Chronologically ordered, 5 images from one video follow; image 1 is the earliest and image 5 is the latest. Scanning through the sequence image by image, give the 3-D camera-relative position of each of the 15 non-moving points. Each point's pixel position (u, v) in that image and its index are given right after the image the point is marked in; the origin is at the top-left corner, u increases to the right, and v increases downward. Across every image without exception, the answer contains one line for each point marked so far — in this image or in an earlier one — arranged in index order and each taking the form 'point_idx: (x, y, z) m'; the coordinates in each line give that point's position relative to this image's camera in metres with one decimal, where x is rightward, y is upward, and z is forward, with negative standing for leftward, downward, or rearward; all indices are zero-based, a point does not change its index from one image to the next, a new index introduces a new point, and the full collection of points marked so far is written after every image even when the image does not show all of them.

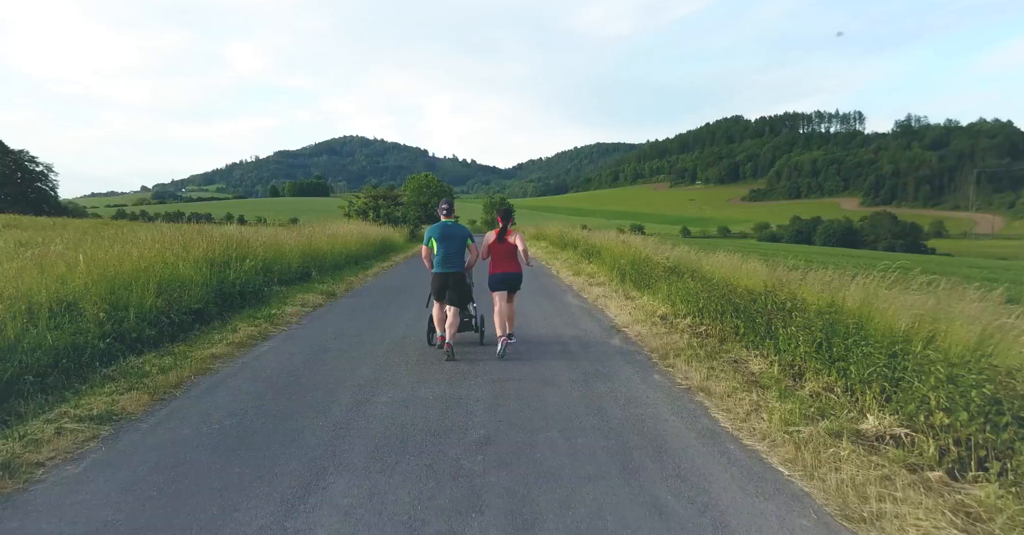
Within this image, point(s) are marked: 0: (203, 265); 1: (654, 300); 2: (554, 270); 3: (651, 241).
0: (-3.2, 0.0, +6.1) m
1: (+1.7, -0.4, +7.1) m
2: (+0.8, -0.1, +11.5) m
3: (+2.6, +0.4, +10.9) m
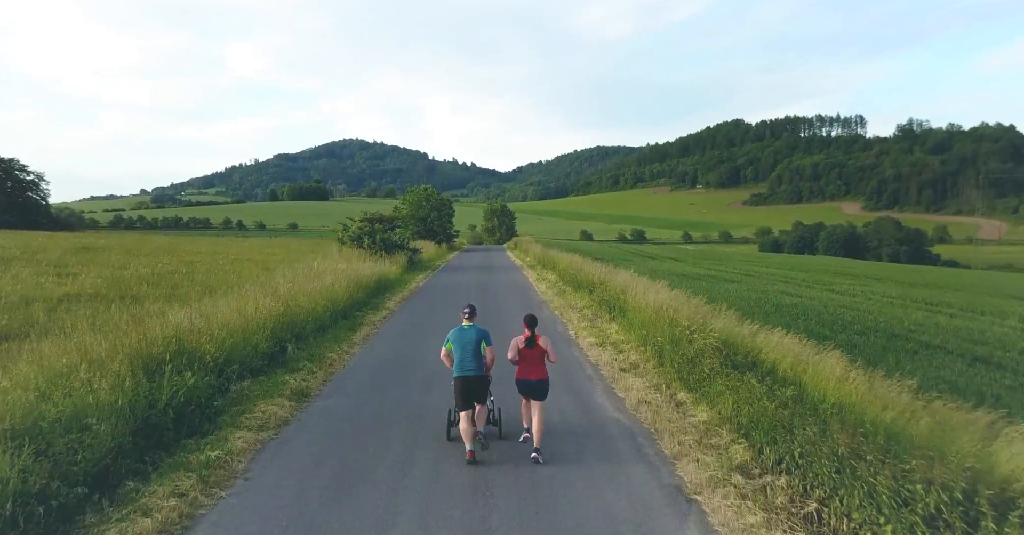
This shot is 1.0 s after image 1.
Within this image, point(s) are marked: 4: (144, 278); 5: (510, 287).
0: (-3.0, -0.9, +4.6) m
1: (+1.9, -1.3, +5.6) m
2: (+1.0, -1.0, +10.0) m
3: (+2.8, -0.6, +9.4) m
4: (-8.5, -0.2, +13.5) m
5: (0.0, -0.5, +17.0) m
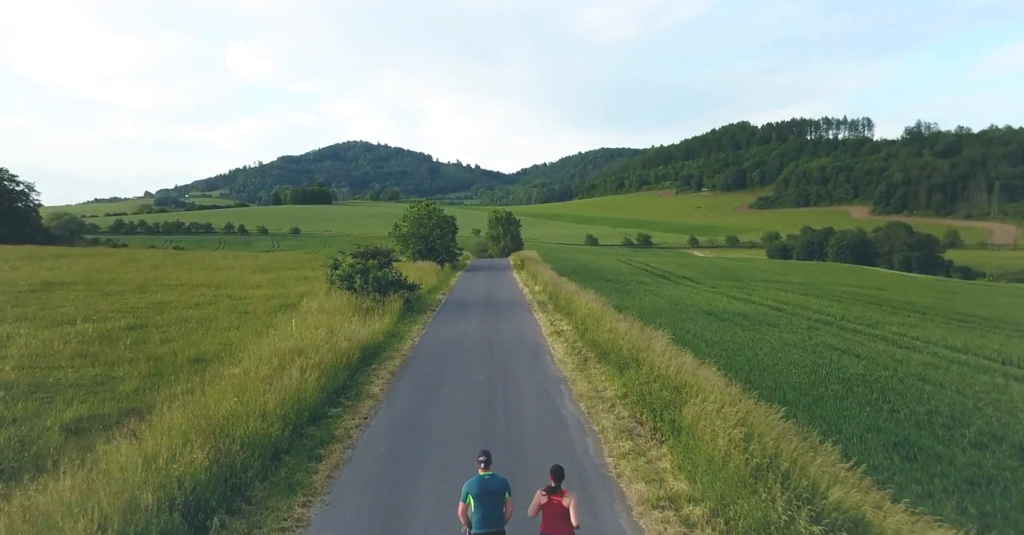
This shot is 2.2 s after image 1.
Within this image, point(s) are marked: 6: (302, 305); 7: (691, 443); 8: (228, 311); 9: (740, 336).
0: (-2.8, -2.1, +2.3) m
1: (+2.1, -2.6, +3.3) m
2: (+1.2, -2.3, +7.7) m
3: (+3.0, -1.8, +7.0) m
4: (-8.2, -1.5, +11.3) m
5: (+0.2, -1.8, +14.6) m
6: (-6.2, -1.1, +17.4) m
7: (+2.0, -2.0, +6.6) m
8: (-8.2, -1.3, +17.0) m
9: (+6.2, -1.9, +16.0) m
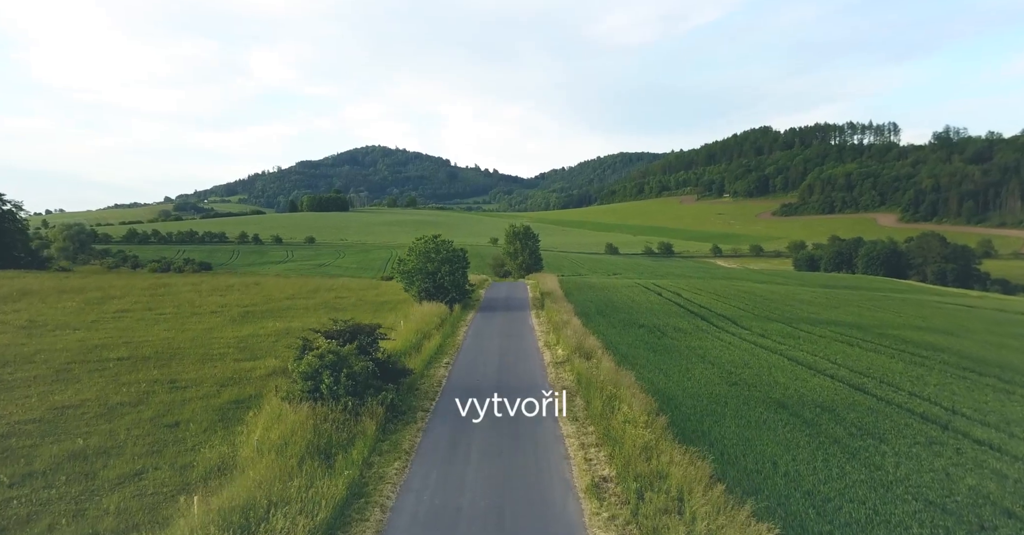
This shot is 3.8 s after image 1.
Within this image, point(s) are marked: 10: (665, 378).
0: (-2.9, -4.2, -2.3) m
1: (+2.1, -4.7, -1.4) m
2: (+1.3, -4.4, +3.0) m
3: (+3.1, -3.9, +2.3) m
4: (-8.0, -3.6, +6.9) m
5: (+0.5, -3.9, +10.0) m
6: (-5.8, -3.3, +13.0) m
7: (+2.1, -4.1, +1.9) m
8: (-7.9, -3.4, +12.6) m
9: (+6.6, -4.1, +11.2) m
10: (+5.0, -3.5, +19.1) m
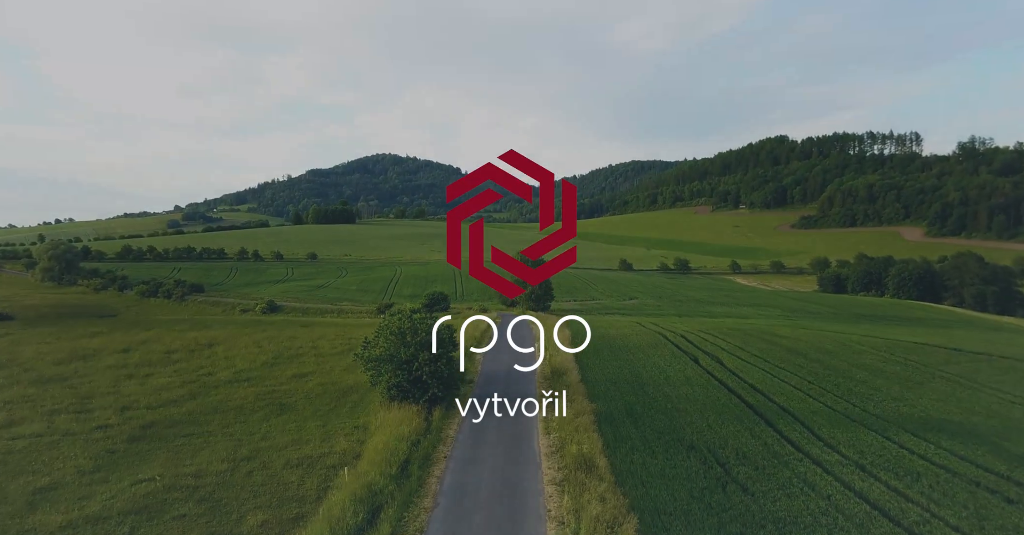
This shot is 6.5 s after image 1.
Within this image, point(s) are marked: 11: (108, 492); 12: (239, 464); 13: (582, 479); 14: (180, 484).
0: (-3.6, -7.6, -11.2) m
1: (+1.4, -8.1, -10.5) m
2: (+0.7, -7.9, -6.0) m
3: (+2.5, -7.5, -6.8) m
4: (-8.5, -7.1, -1.9) m
5: (+0.1, -7.5, +1.0) m
6: (-6.2, -6.9, +4.1) m
7: (+1.5, -7.6, -7.1) m
8: (-8.3, -7.0, +3.8) m
9: (+6.2, -7.7, +2.1) m
10: (+4.7, -7.3, +10.0) m
11: (-11.9, -6.3, +17.3) m
12: (-9.2, -6.6, +20.0) m
13: (+2.0, -6.5, +18.7) m
14: (-10.4, -6.4, +18.2) m
